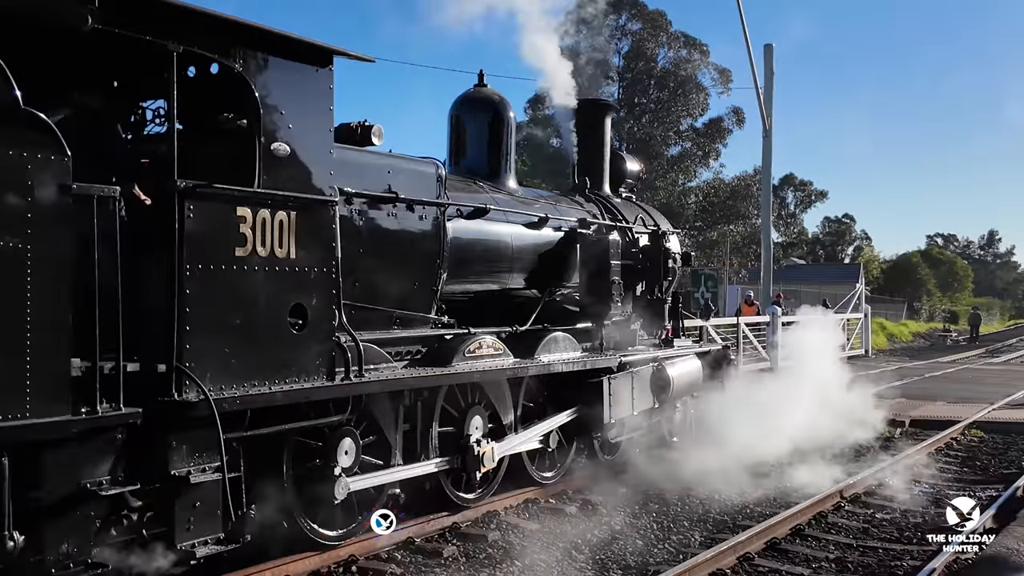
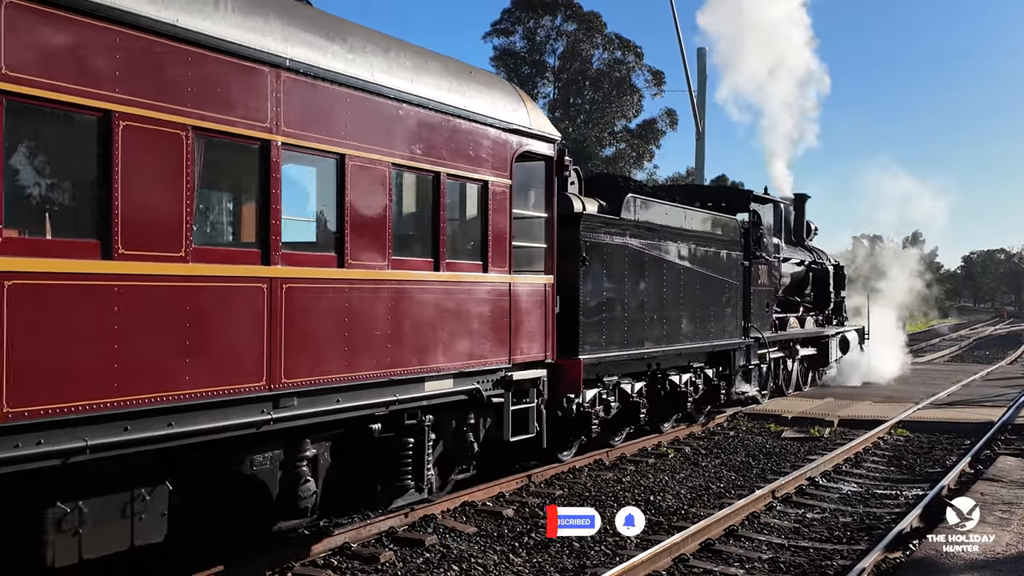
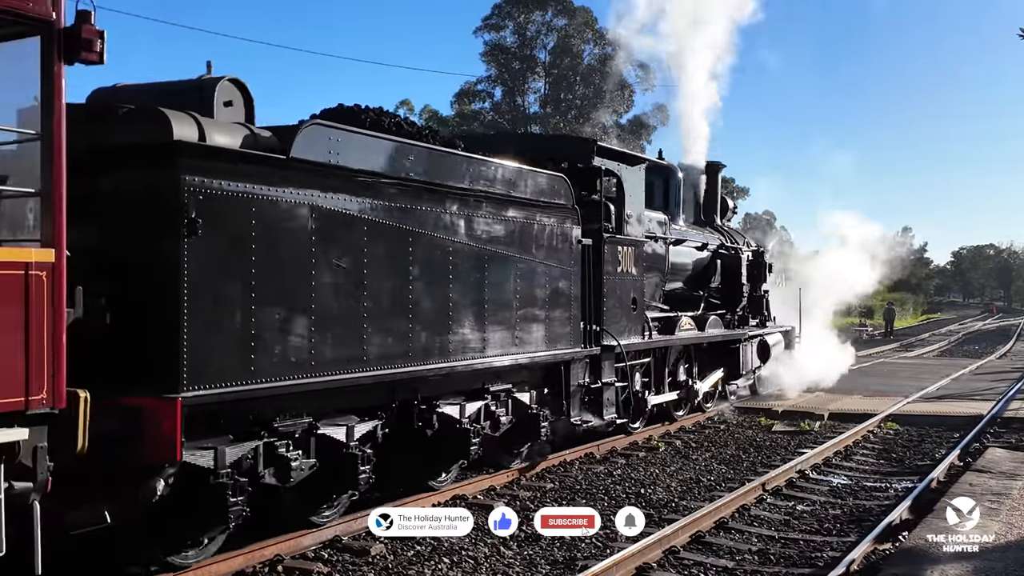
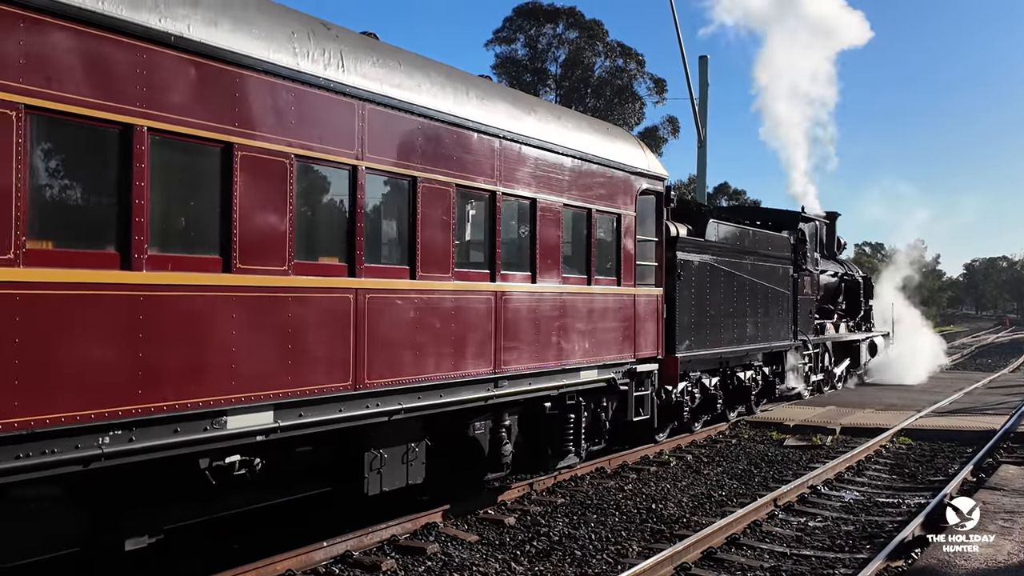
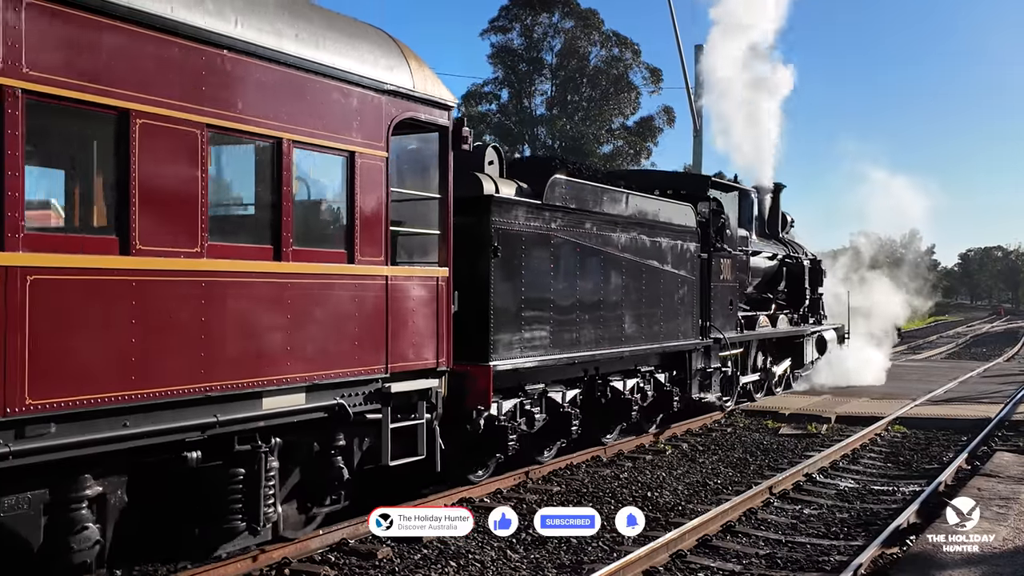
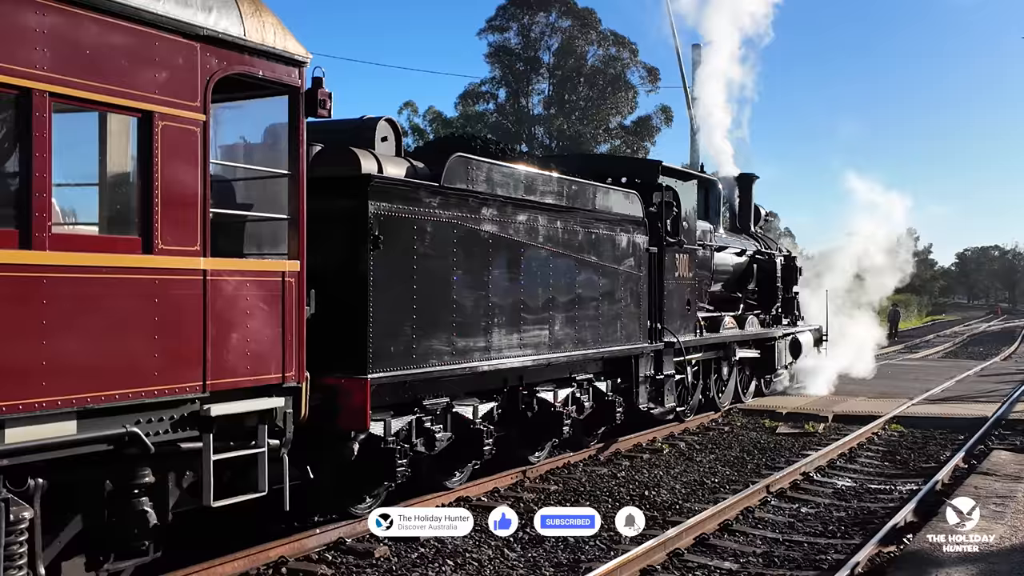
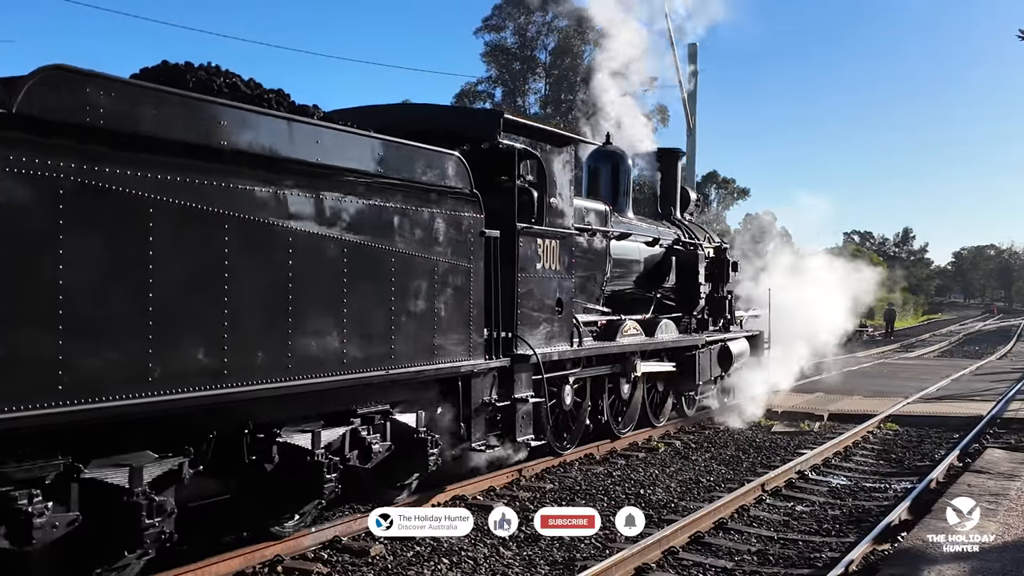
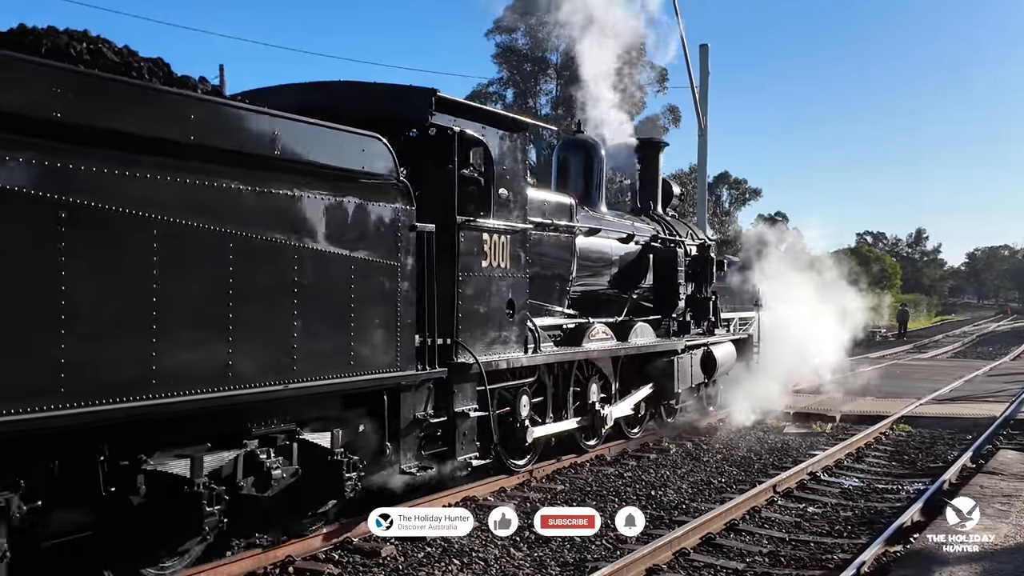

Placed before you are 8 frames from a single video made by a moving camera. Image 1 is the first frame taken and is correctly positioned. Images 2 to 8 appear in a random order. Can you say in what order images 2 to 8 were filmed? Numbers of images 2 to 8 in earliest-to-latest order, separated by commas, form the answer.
8, 7, 3, 6, 5, 2, 4
